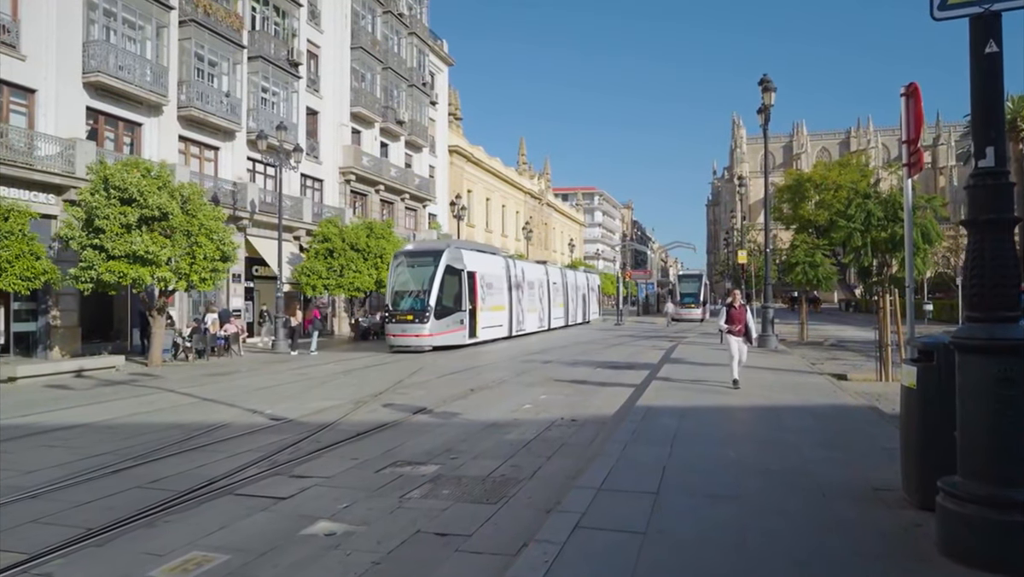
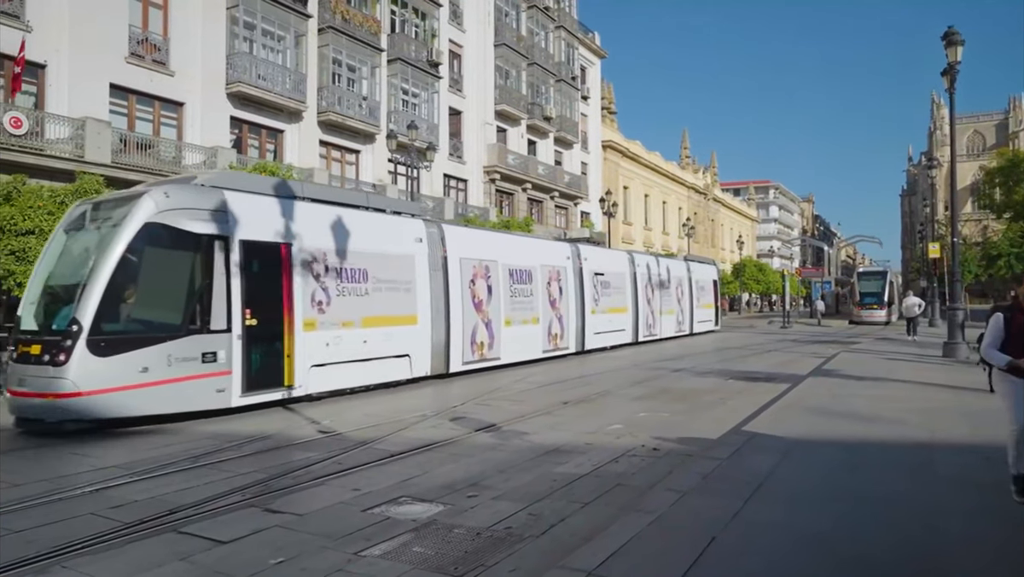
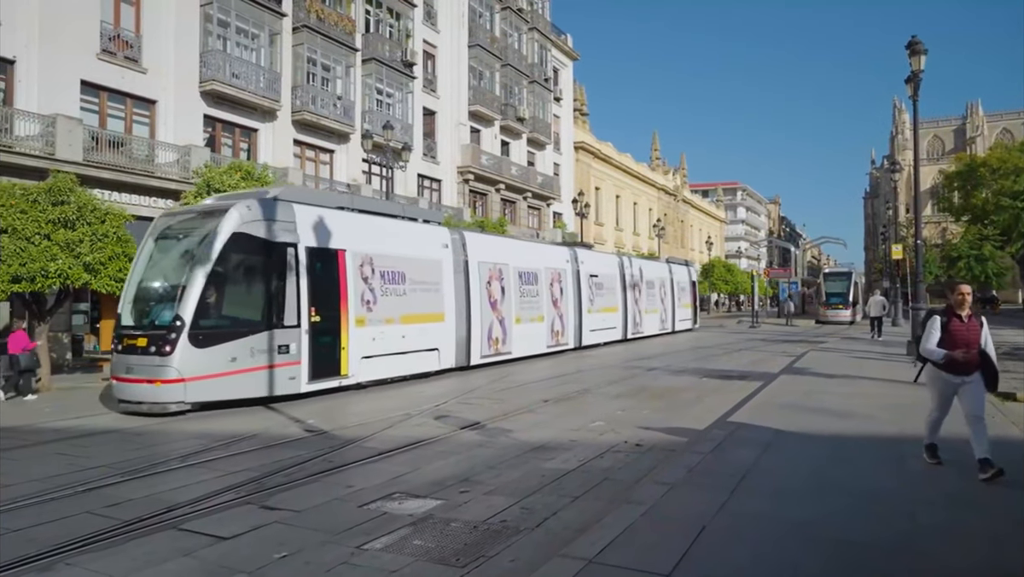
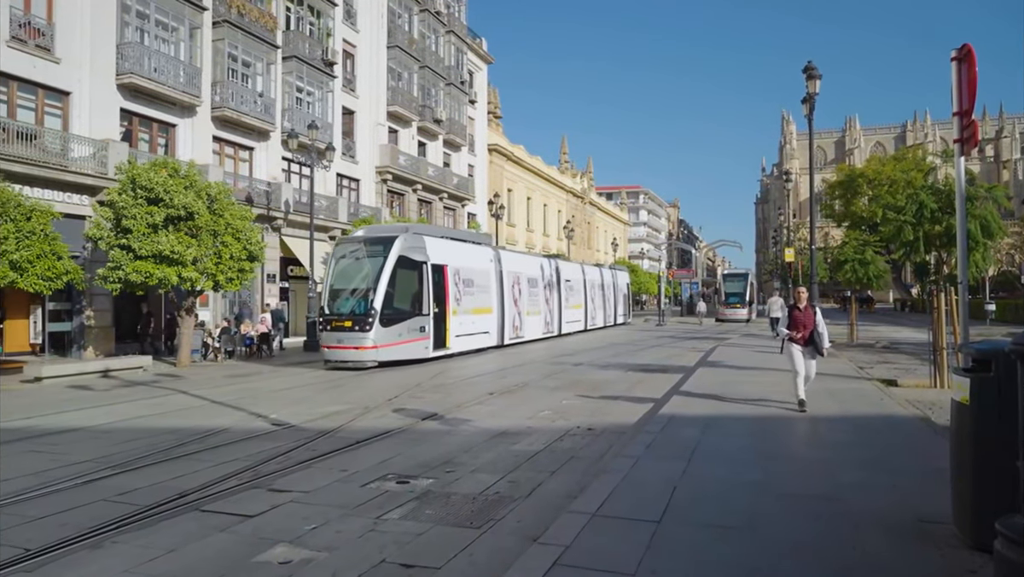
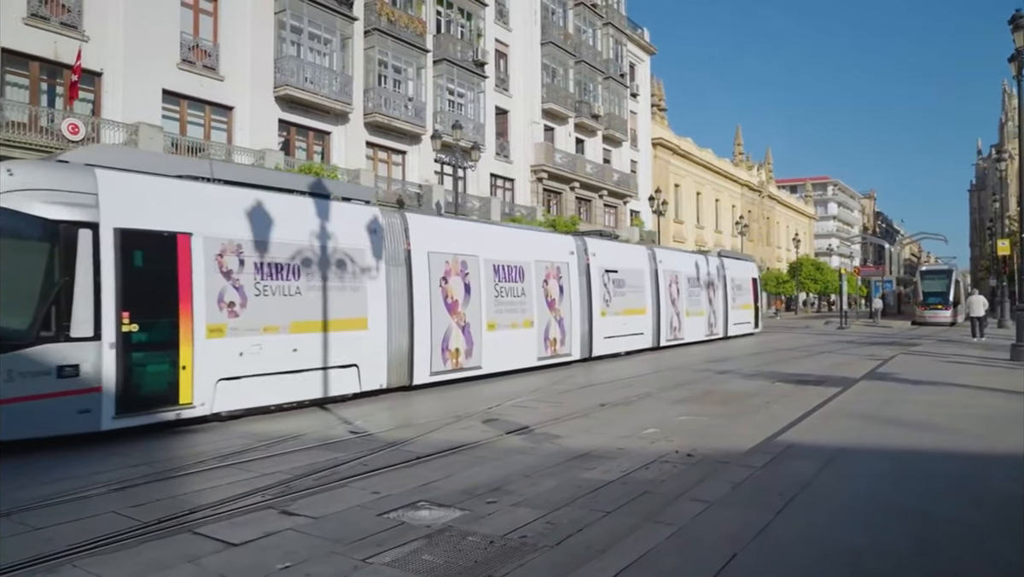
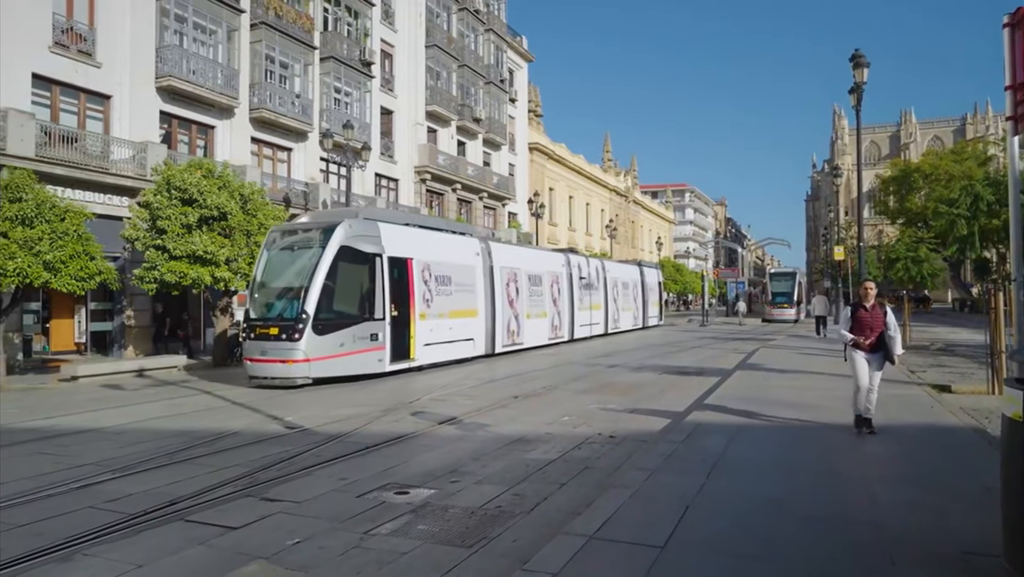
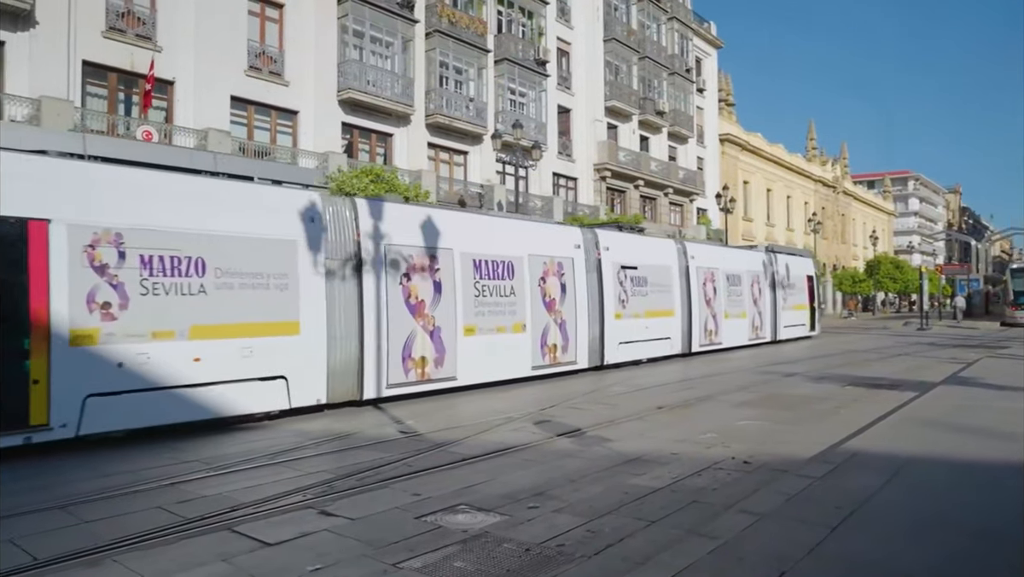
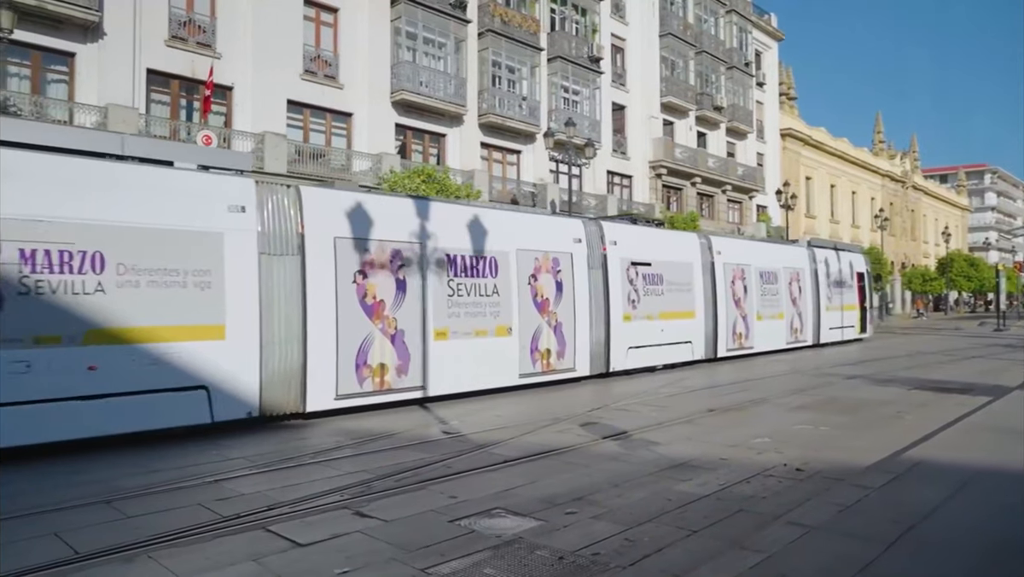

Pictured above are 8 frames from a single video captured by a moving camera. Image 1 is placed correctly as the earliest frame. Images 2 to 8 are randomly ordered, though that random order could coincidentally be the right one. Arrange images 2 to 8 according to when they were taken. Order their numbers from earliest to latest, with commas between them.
4, 6, 3, 2, 5, 7, 8
